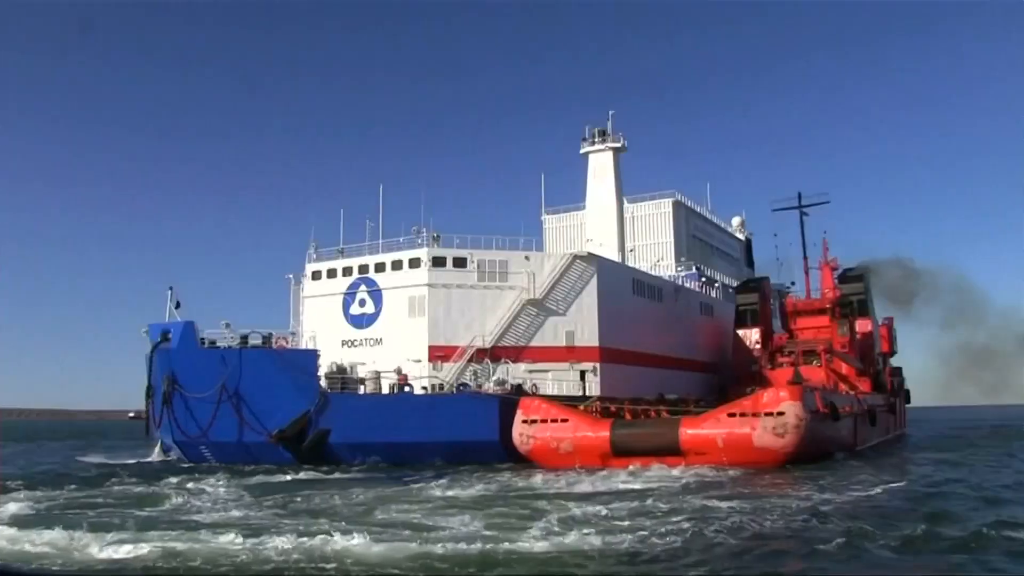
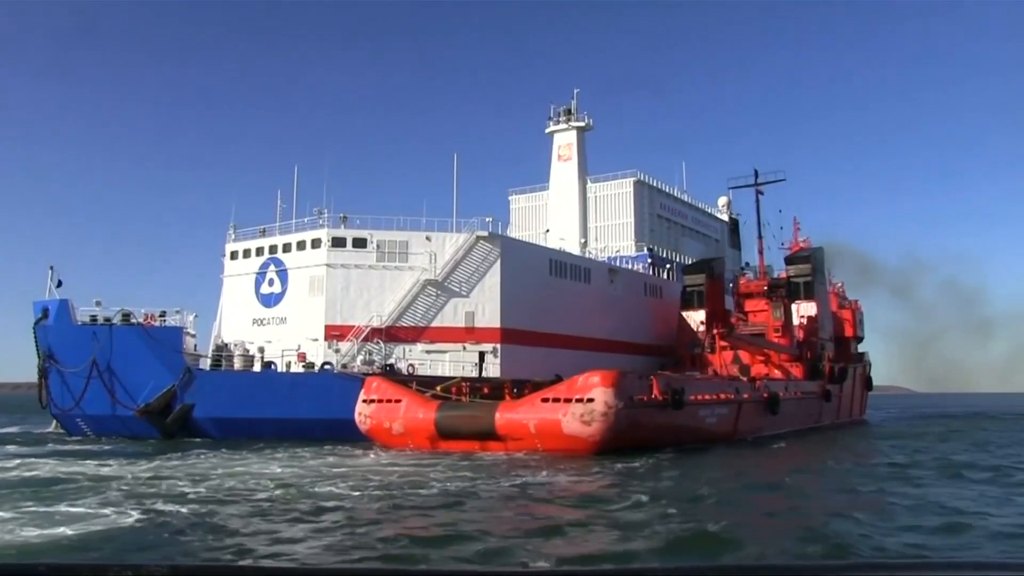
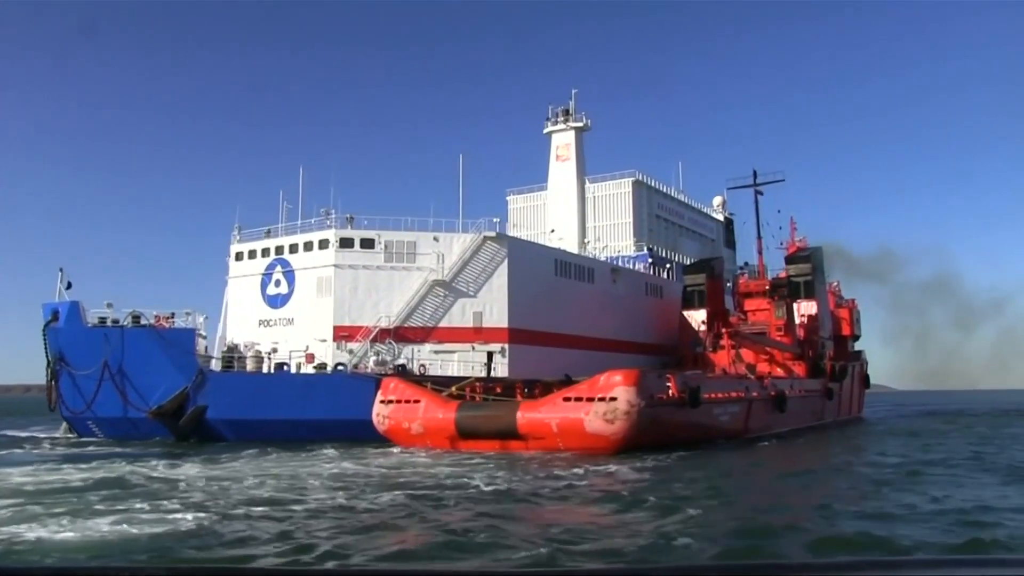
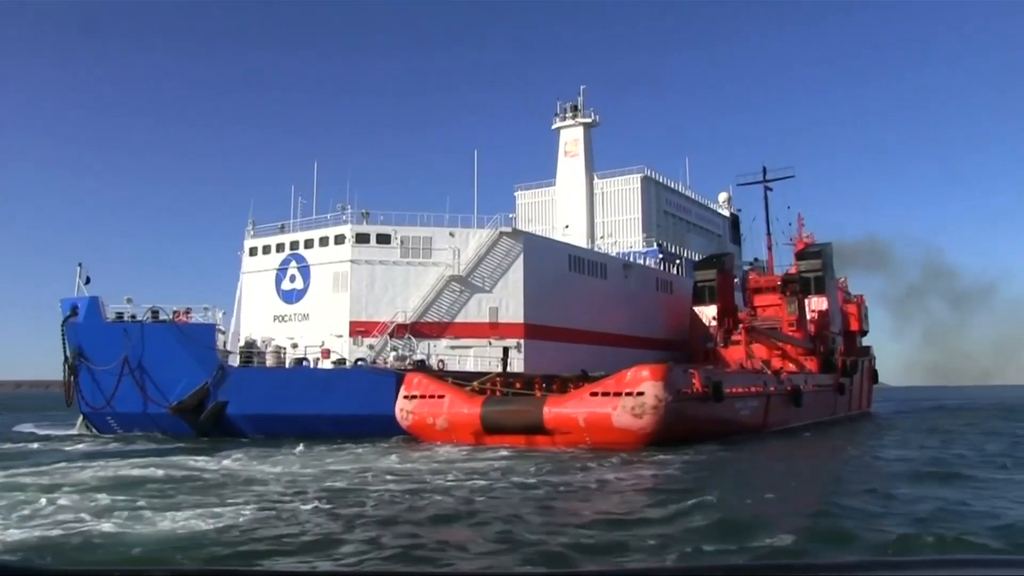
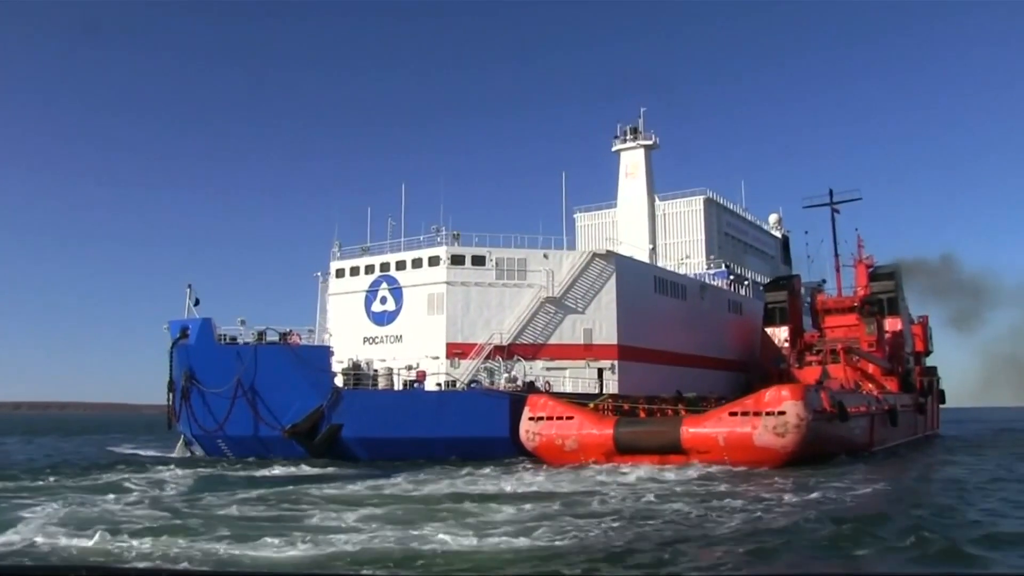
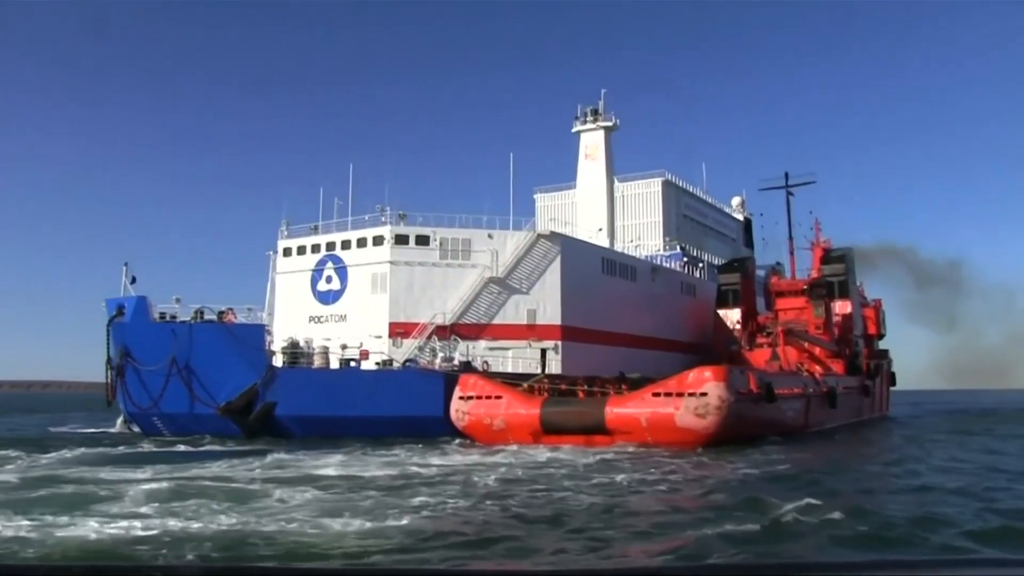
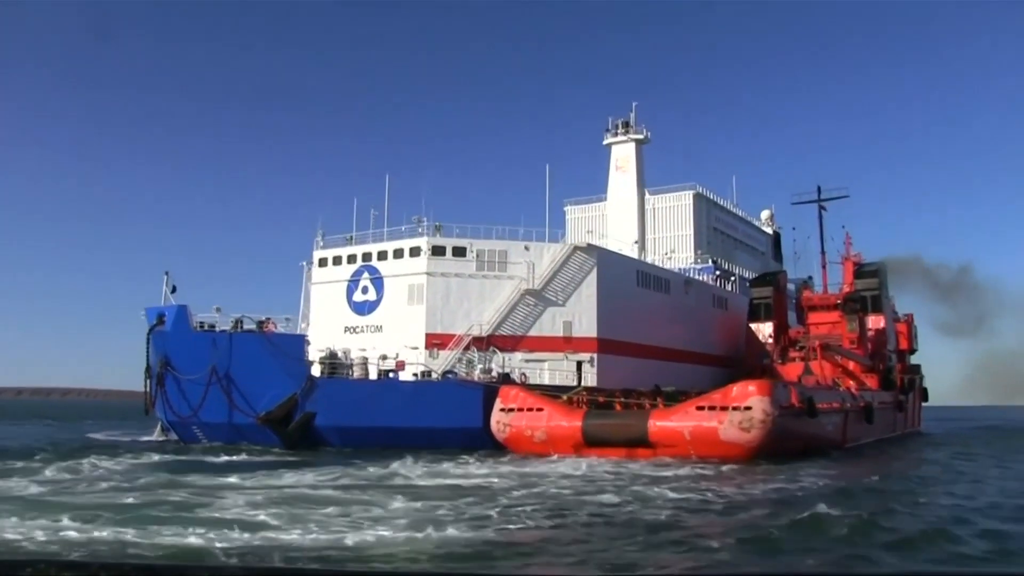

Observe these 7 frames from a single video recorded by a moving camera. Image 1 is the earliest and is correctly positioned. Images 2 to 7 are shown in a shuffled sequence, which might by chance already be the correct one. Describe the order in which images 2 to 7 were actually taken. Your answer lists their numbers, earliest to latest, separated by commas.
5, 7, 6, 4, 3, 2
